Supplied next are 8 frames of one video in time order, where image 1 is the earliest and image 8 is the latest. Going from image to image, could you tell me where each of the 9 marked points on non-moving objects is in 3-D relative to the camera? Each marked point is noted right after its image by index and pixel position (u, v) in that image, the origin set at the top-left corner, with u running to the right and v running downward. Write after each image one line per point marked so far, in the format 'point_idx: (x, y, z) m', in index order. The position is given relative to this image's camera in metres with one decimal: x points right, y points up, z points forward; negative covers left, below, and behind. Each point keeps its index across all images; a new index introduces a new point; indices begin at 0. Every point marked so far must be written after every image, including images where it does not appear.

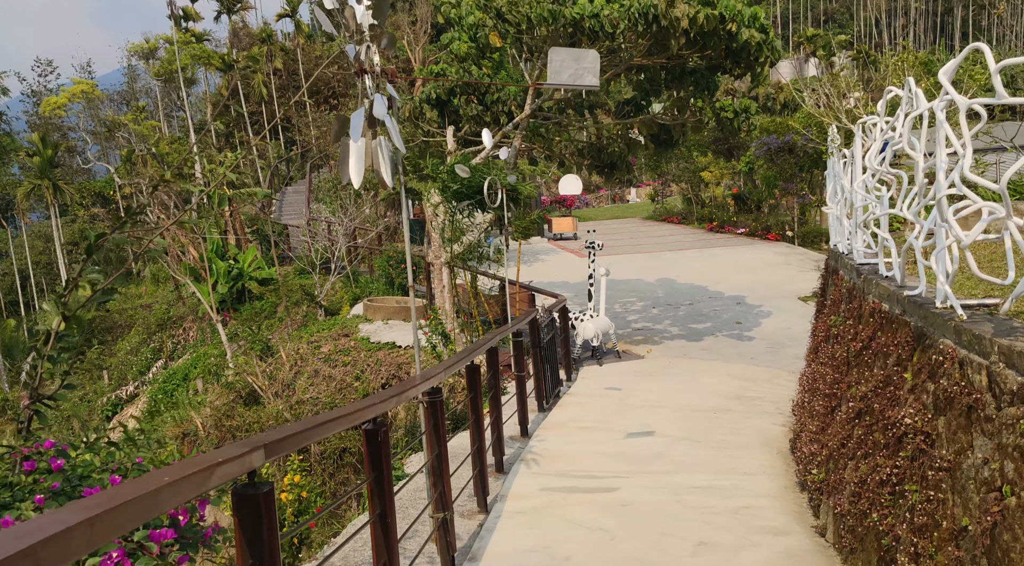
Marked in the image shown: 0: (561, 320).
0: (+0.5, -0.4, +8.5) m
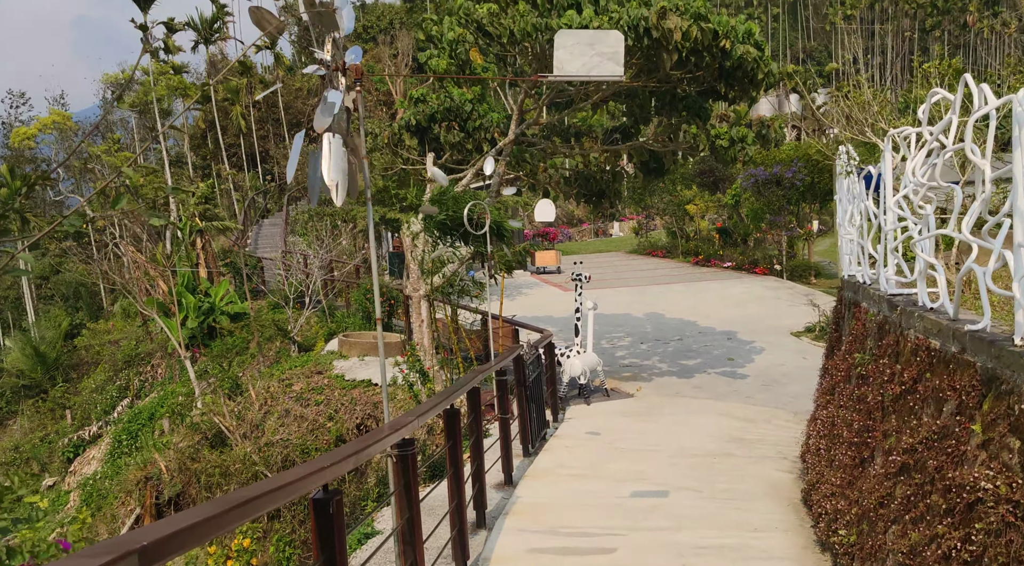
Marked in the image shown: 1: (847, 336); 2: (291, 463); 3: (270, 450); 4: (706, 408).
0: (+0.3, -0.7, +8.0) m
1: (+1.7, -0.3, +4.2) m
2: (-2.5, -2.0, +9.5) m
3: (-2.7, -1.9, +9.4) m
4: (+1.9, -1.2, +8.4) m
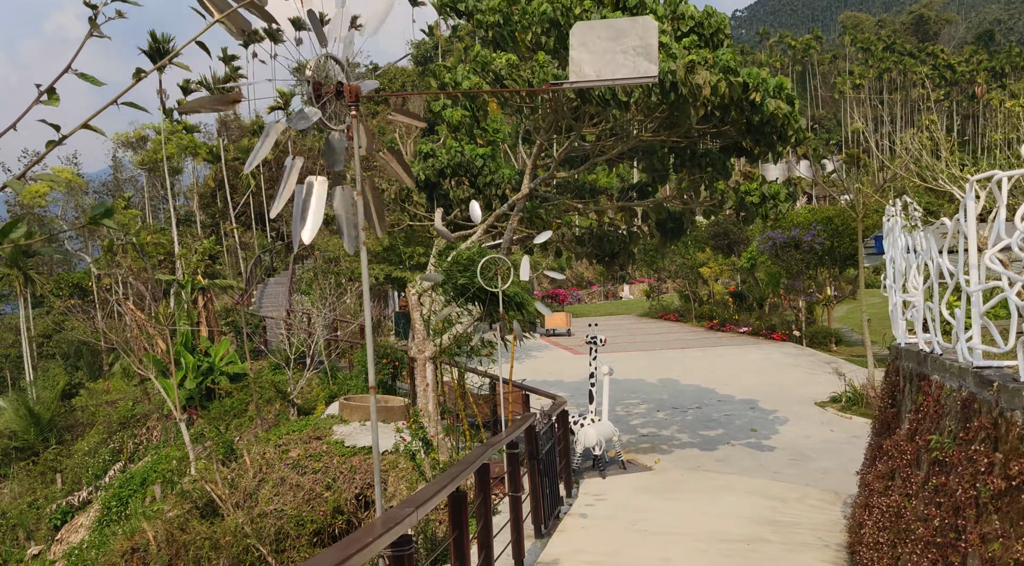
0: (+0.4, -1.3, +7.4) m
1: (+1.8, -0.6, +3.7) m
2: (-2.4, -2.6, +8.8) m
3: (-2.6, -2.5, +8.8) m
4: (+2.0, -1.9, +7.8) m
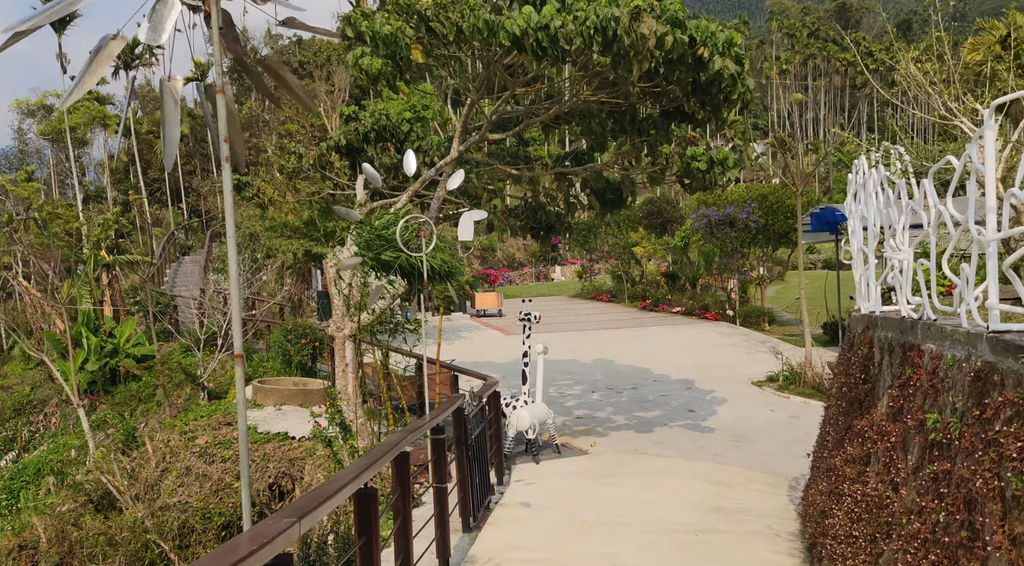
0: (-0.2, -1.0, +6.9) m
1: (+1.5, -0.4, +3.2) m
2: (-3.1, -2.4, +8.0) m
3: (-3.3, -2.2, +8.0) m
4: (+1.4, -1.6, +7.3) m
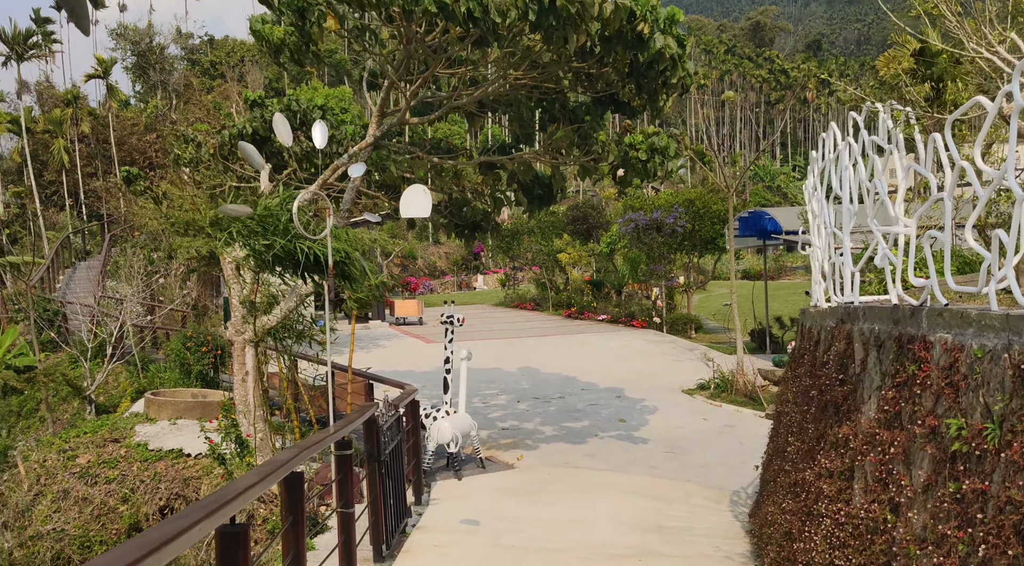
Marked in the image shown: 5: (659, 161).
0: (-0.8, -1.0, +6.2) m
1: (+1.2, -0.3, +2.7) m
2: (-3.8, -2.3, +7.1) m
3: (-4.0, -2.2, +7.0) m
4: (+0.7, -1.6, +6.8) m
5: (+1.2, +1.0, +7.0) m
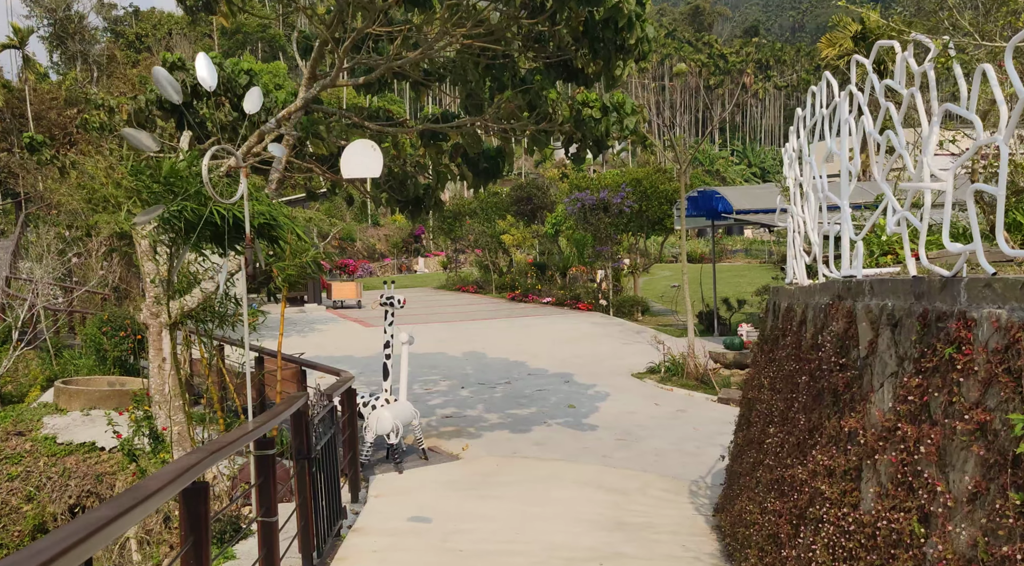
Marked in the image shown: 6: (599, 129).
0: (-1.1, -0.8, +5.6) m
1: (+1.1, -0.3, +2.3) m
2: (-4.2, -2.2, +6.3) m
3: (-4.4, -2.0, +6.2) m
4: (+0.3, -1.4, +6.4) m
5: (+0.8, +1.2, +6.5) m
6: (+0.7, +1.1, +6.6) m
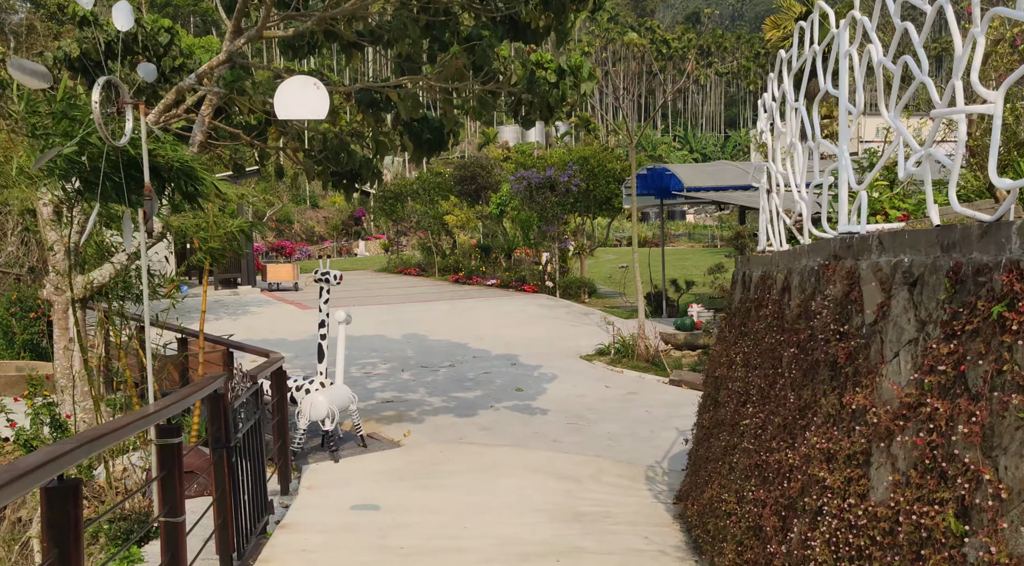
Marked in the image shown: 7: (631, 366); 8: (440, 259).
0: (-1.4, -0.7, +5.1) m
1: (+1.0, -0.1, +2.0) m
2: (-4.6, -2.0, +5.6) m
3: (-4.8, -1.8, +5.5) m
4: (0.0, -1.3, +6.0) m
5: (+0.4, +1.4, +6.1) m
6: (+0.3, +1.3, +6.2) m
7: (+1.3, -0.9, +9.3) m
8: (-1.7, +0.6, +19.9) m
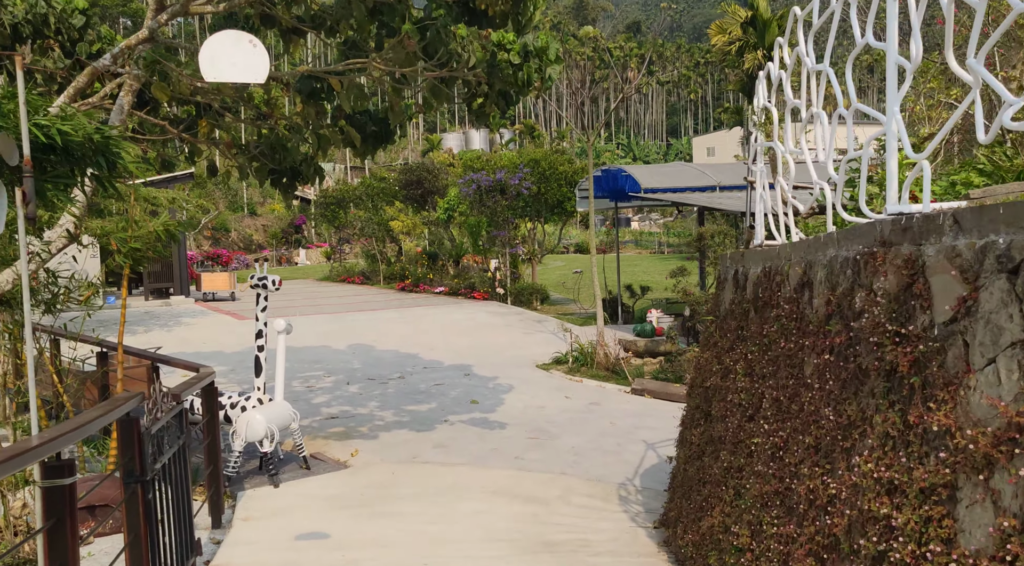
0: (-1.7, -0.7, +4.5) m
1: (+1.0, -0.1, +1.5) m
2: (-4.8, -2.0, +4.8) m
3: (-5.0, -1.9, +4.7) m
4: (-0.3, -1.3, +5.4) m
5: (+0.1, +1.4, +5.6) m
6: (0.0, +1.3, +5.7) m
7: (+0.8, -1.0, +8.8) m
8: (-2.9, +0.4, +19.2) m
